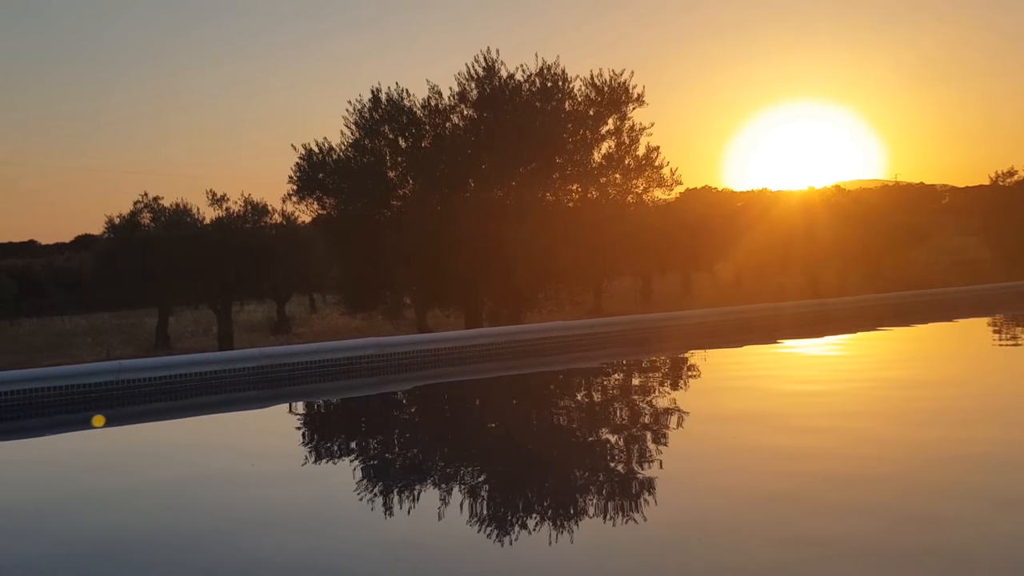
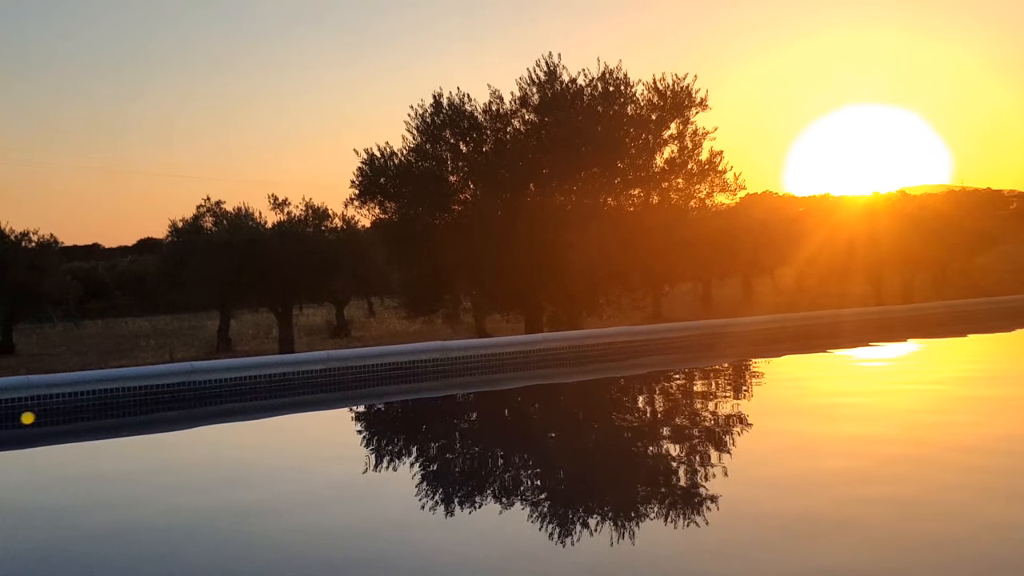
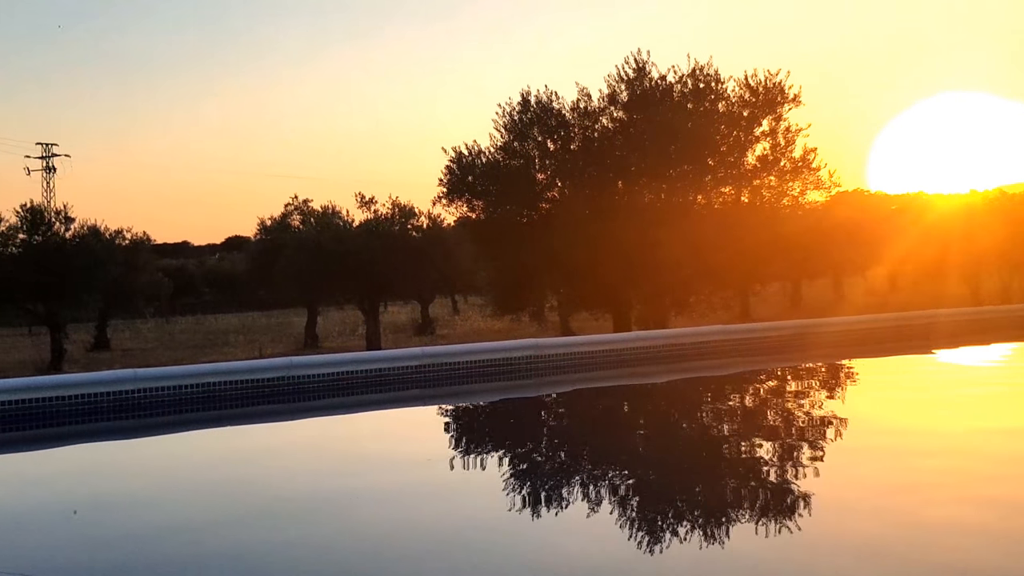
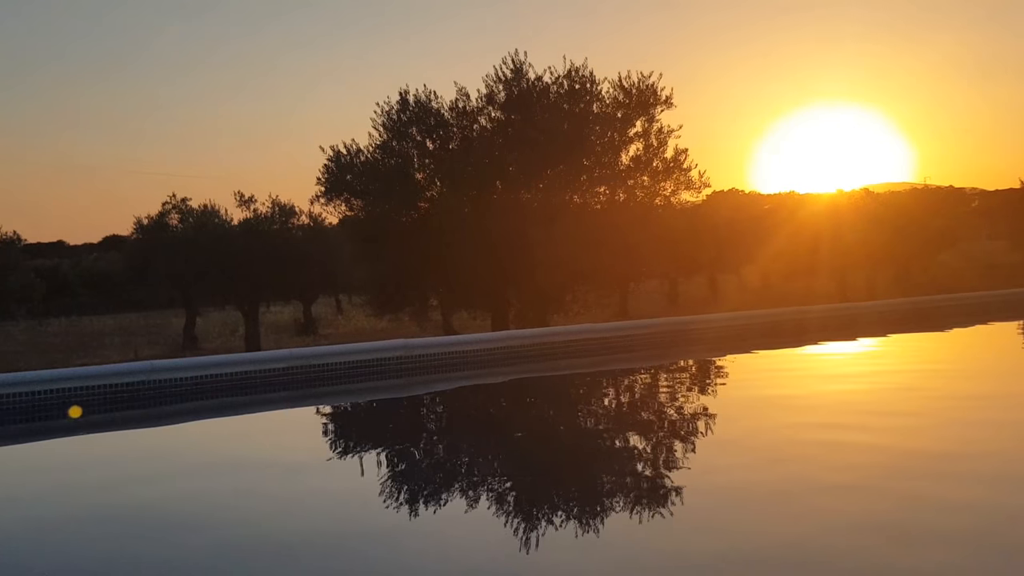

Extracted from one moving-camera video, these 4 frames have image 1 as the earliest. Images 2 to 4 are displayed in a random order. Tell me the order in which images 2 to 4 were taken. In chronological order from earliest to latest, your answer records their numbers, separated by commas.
4, 2, 3
